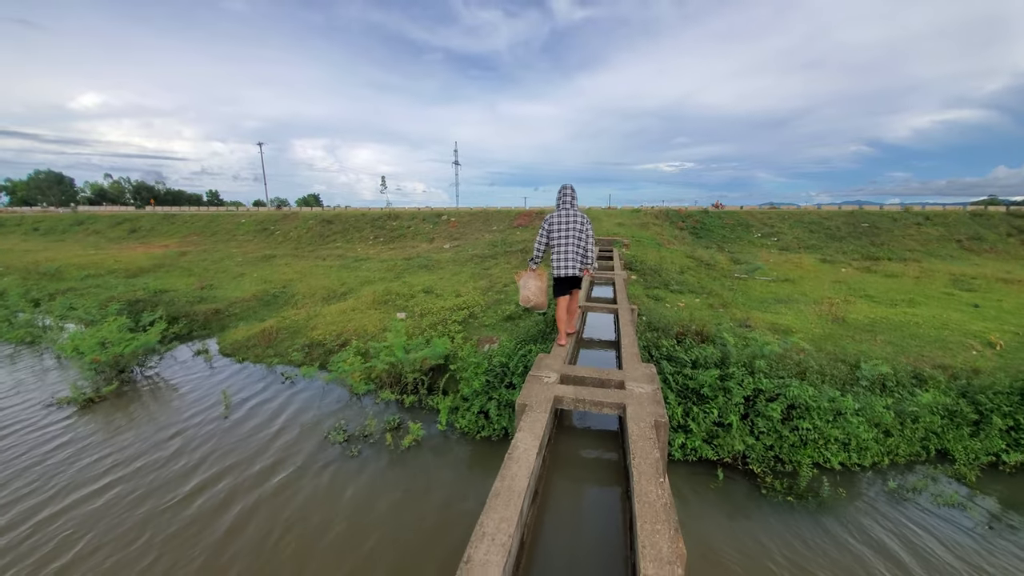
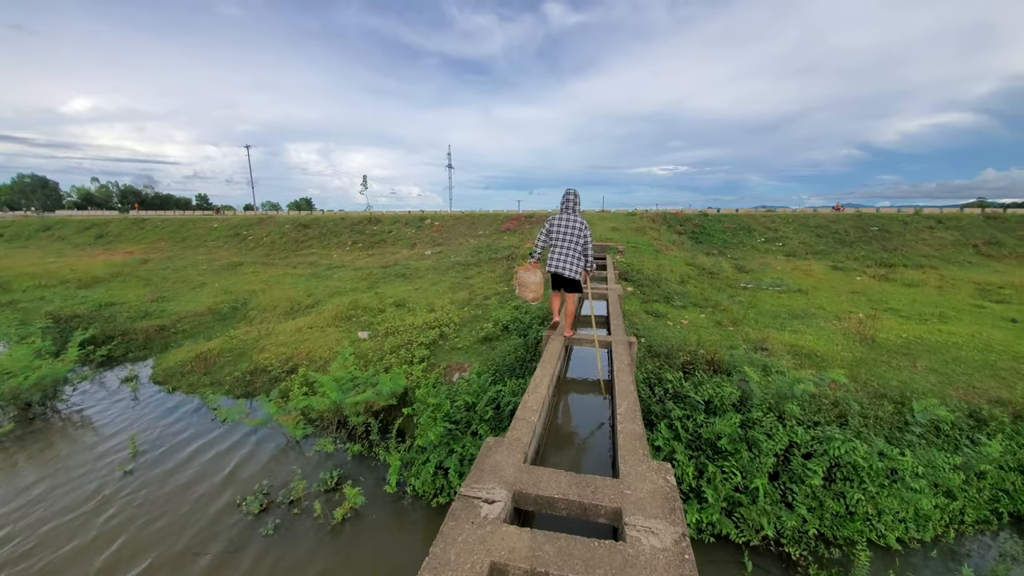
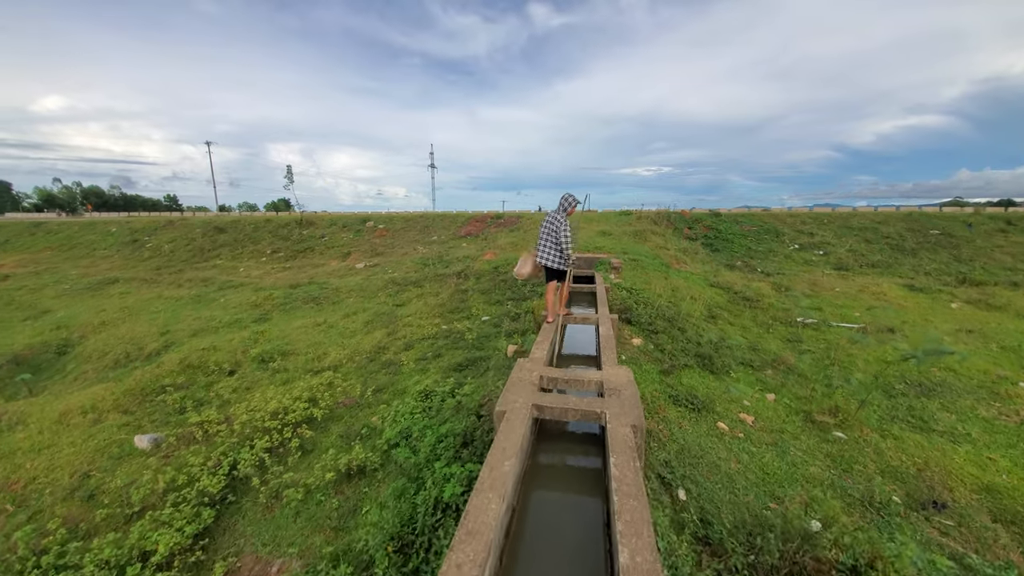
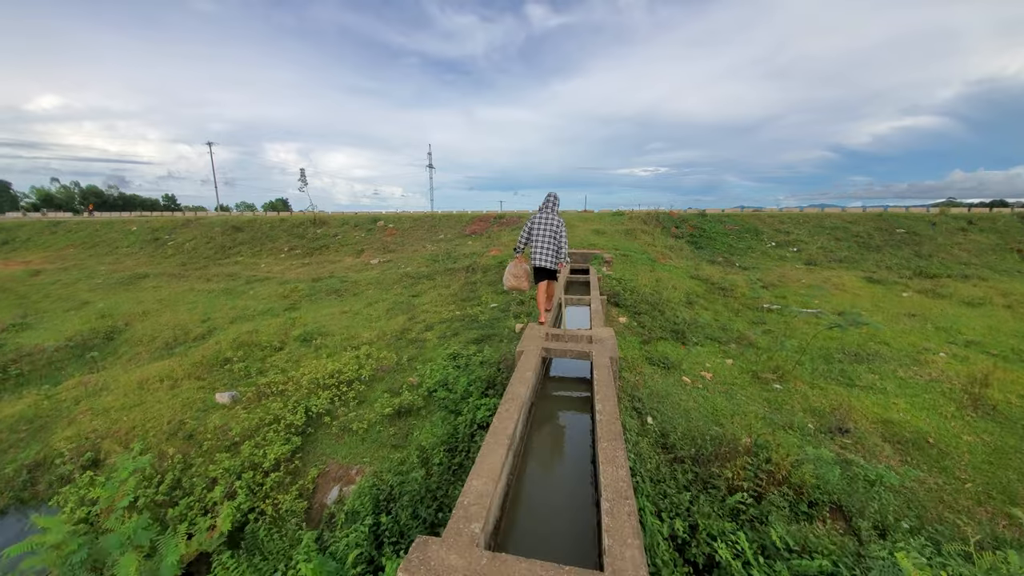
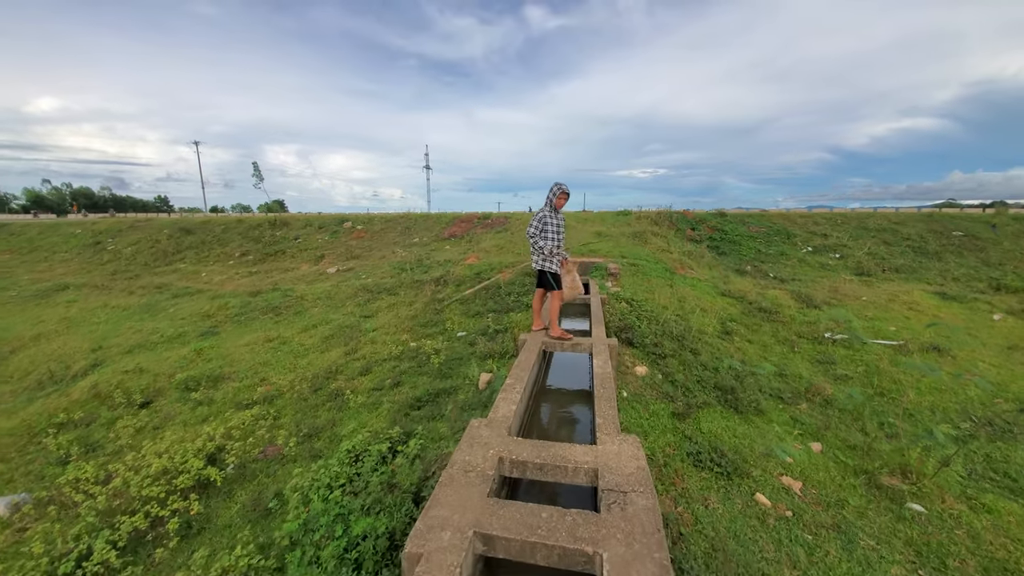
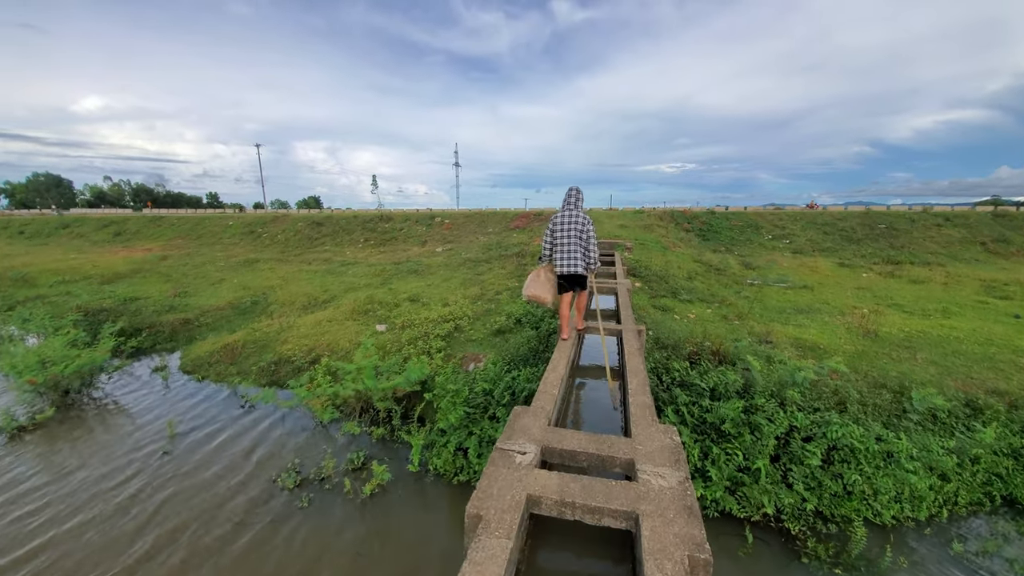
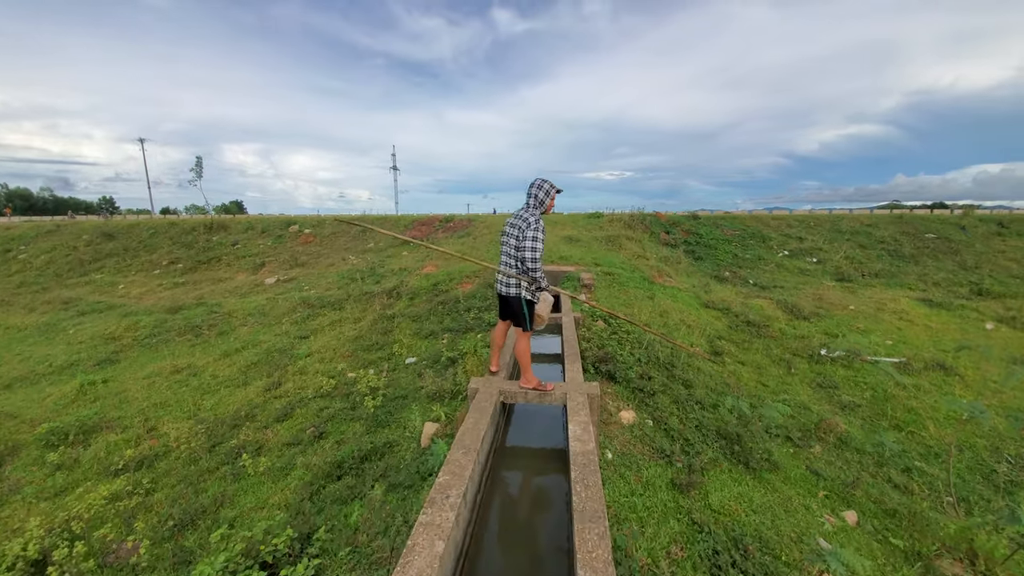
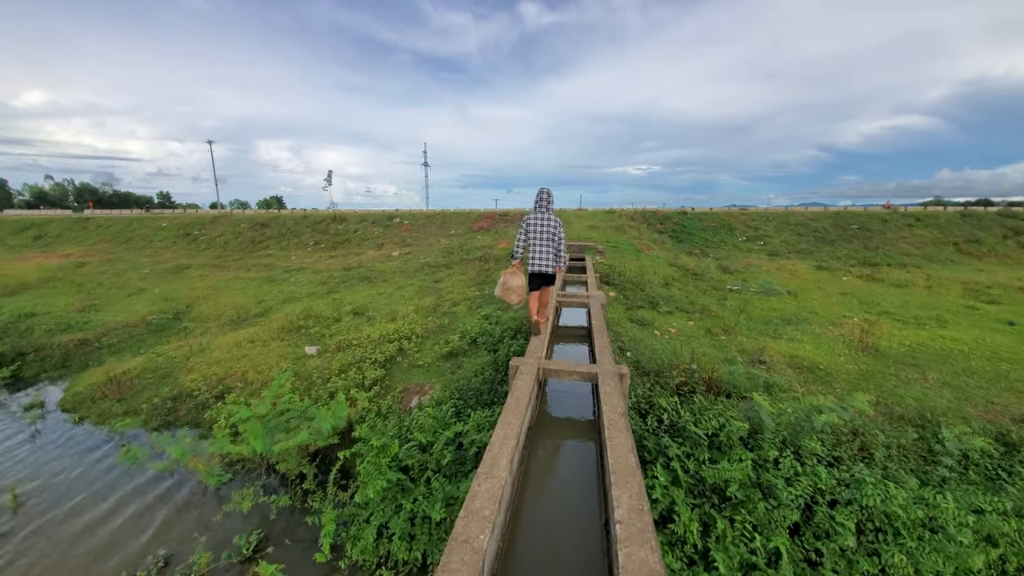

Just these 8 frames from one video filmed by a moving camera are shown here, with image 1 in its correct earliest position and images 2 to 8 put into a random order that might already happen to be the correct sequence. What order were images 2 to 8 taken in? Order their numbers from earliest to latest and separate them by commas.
6, 2, 8, 4, 3, 5, 7
